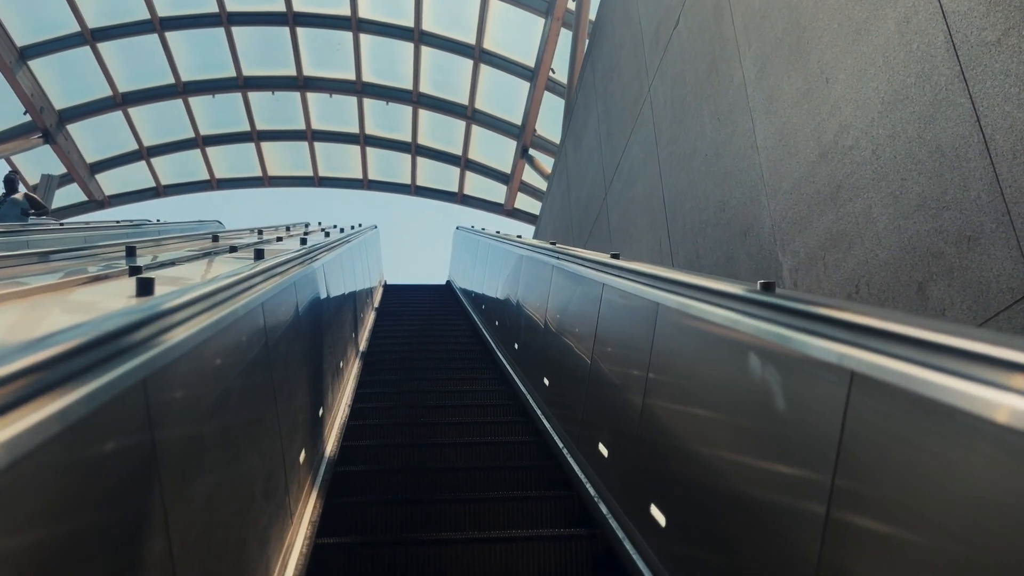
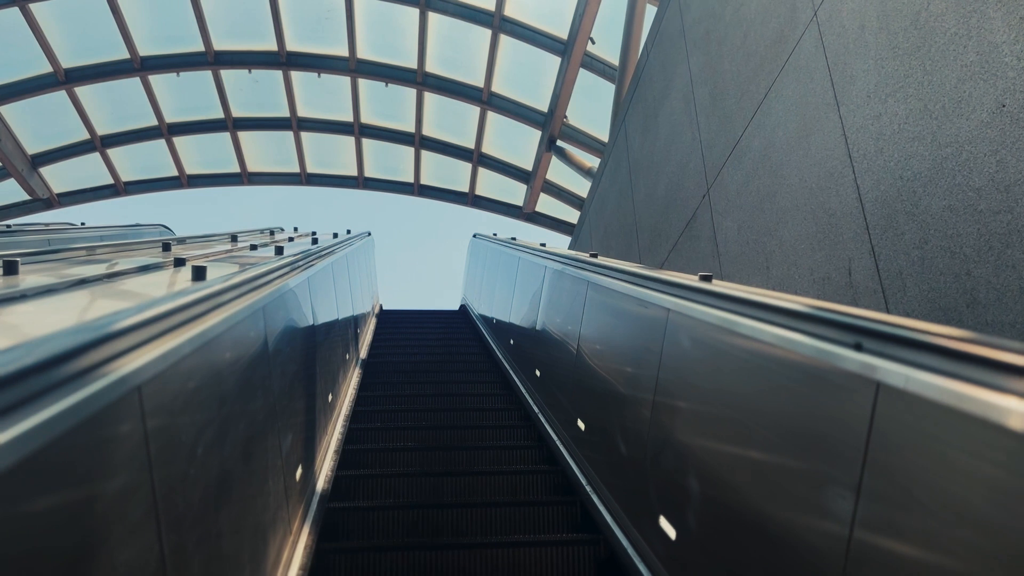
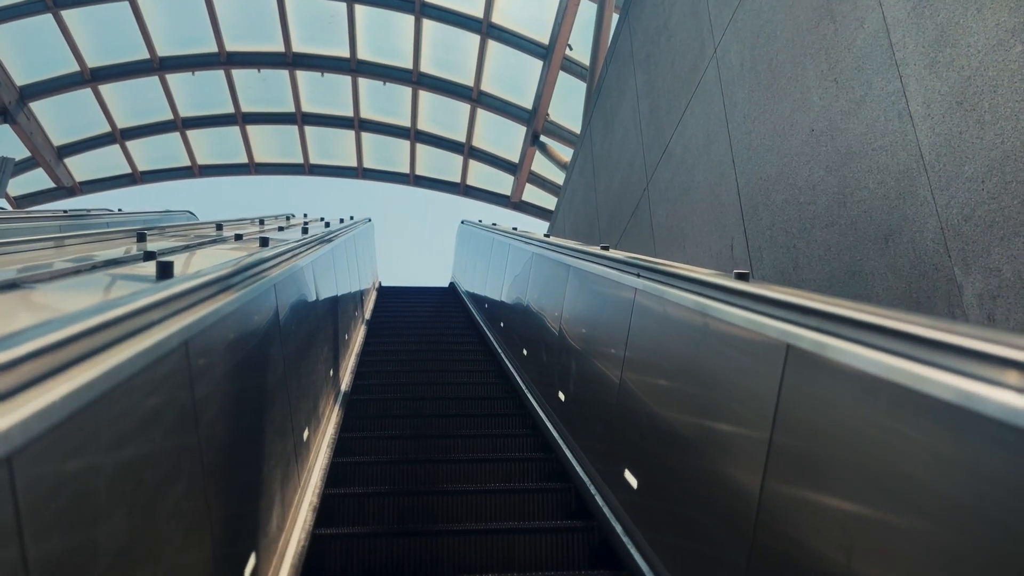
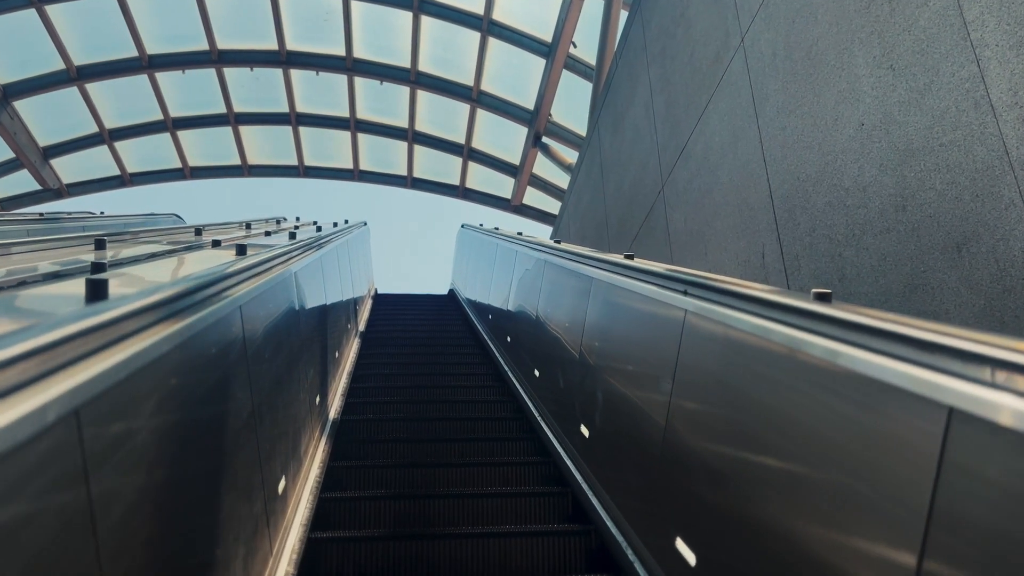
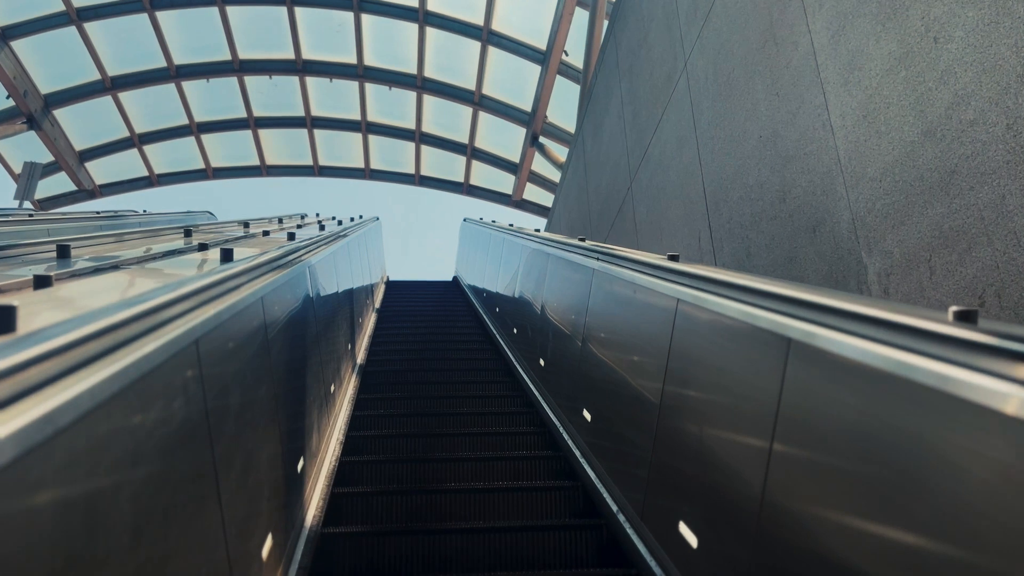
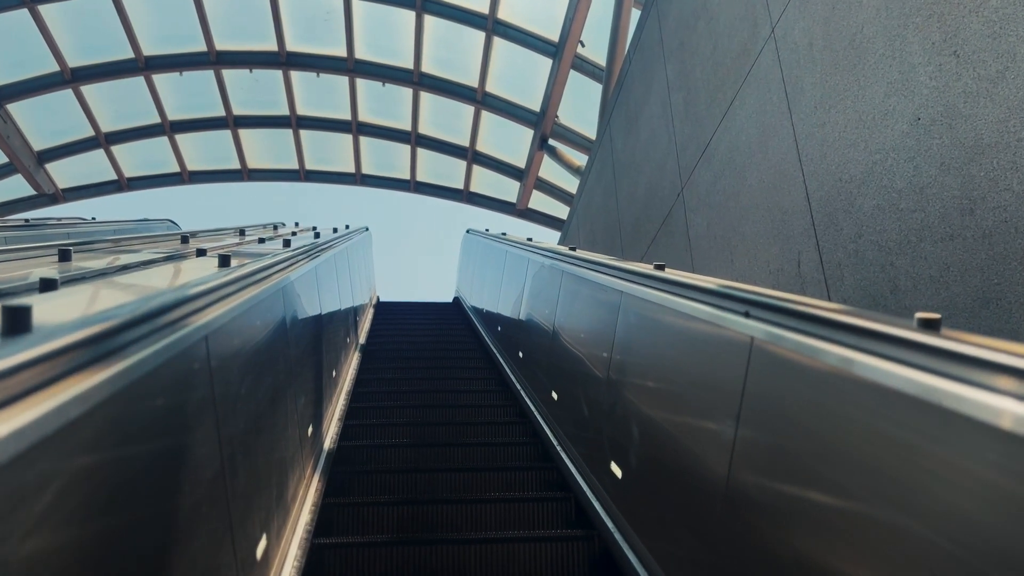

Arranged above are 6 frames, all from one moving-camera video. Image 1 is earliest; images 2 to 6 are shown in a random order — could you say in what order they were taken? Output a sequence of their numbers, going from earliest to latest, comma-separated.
5, 3, 4, 6, 2
